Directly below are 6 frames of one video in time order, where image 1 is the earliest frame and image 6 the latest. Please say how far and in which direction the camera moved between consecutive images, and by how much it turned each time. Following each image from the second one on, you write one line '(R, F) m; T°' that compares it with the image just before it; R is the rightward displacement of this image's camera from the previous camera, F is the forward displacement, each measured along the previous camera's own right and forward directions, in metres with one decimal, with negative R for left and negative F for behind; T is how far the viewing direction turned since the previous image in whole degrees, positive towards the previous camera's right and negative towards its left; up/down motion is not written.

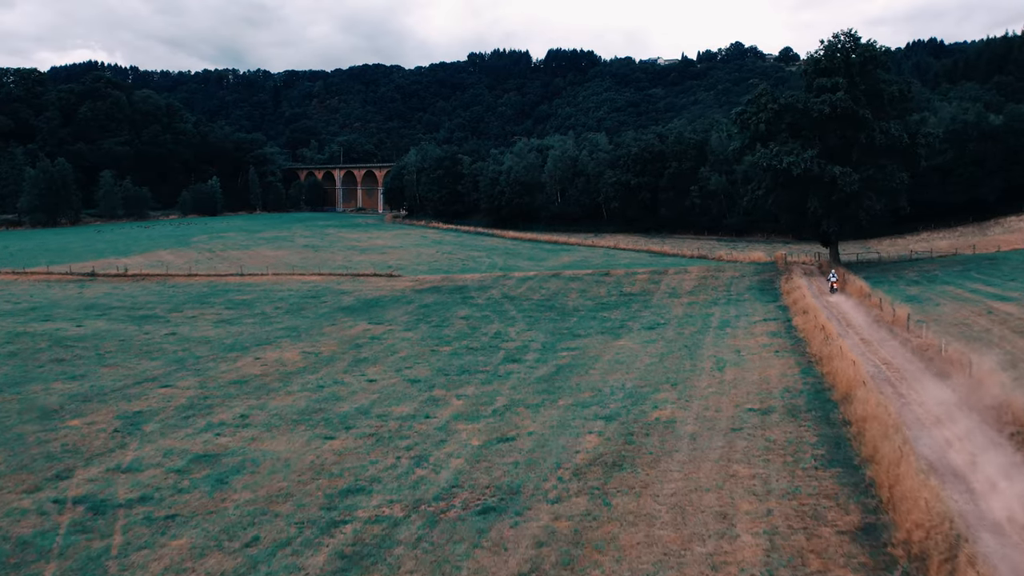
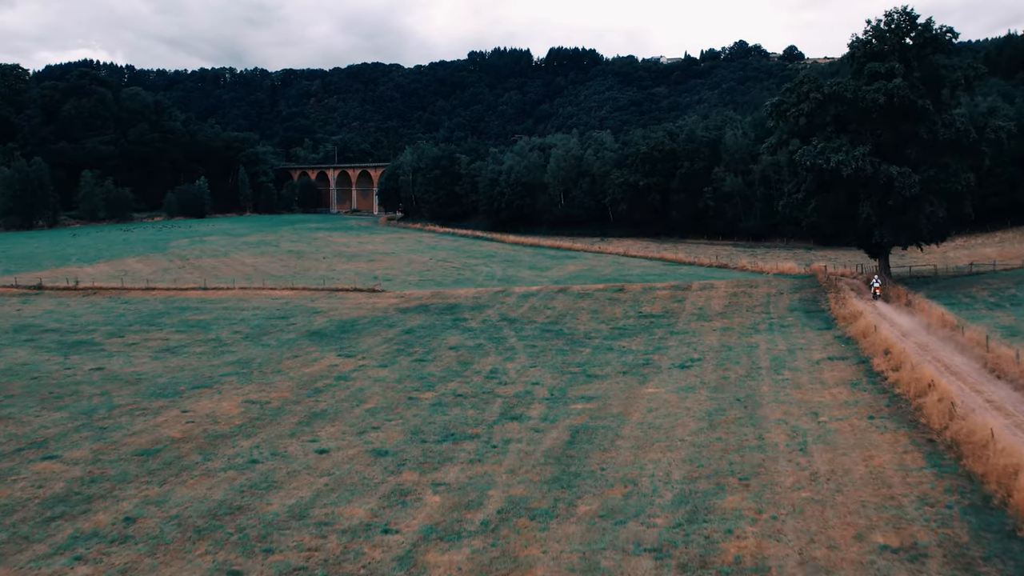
(0.0, +5.1) m; 0°
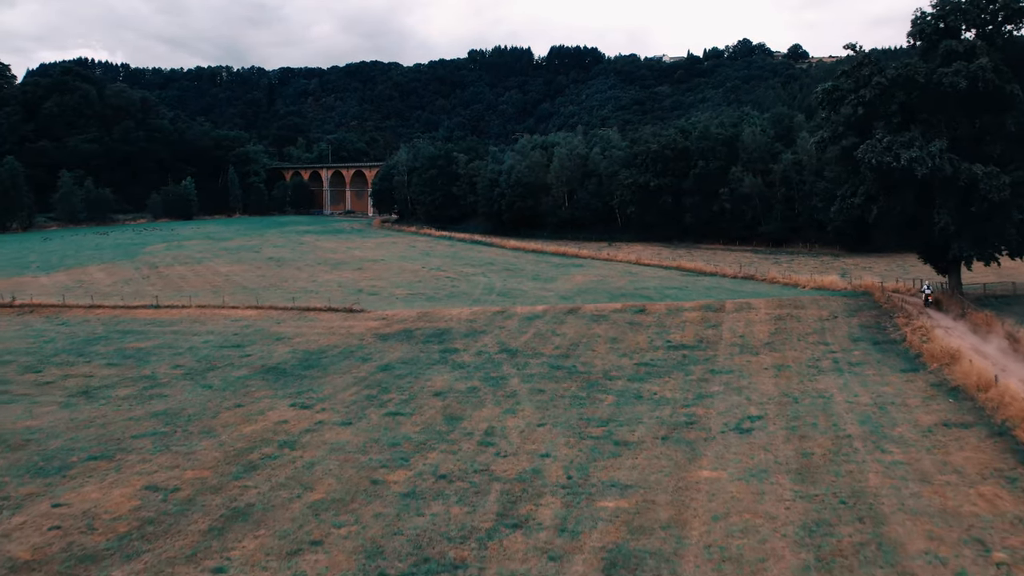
(0.0, +5.2) m; 0°
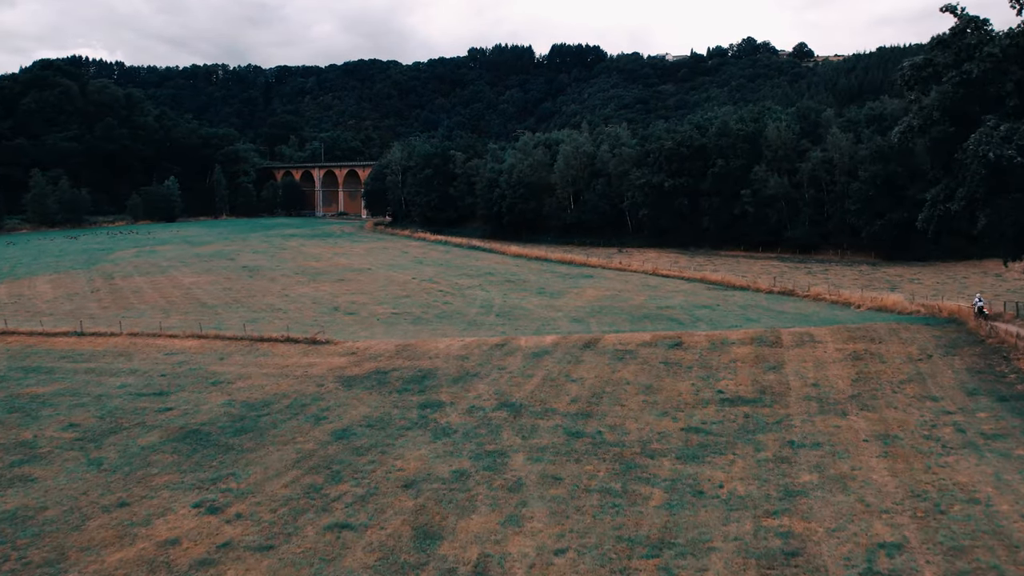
(0.0, +5.8) m; 0°
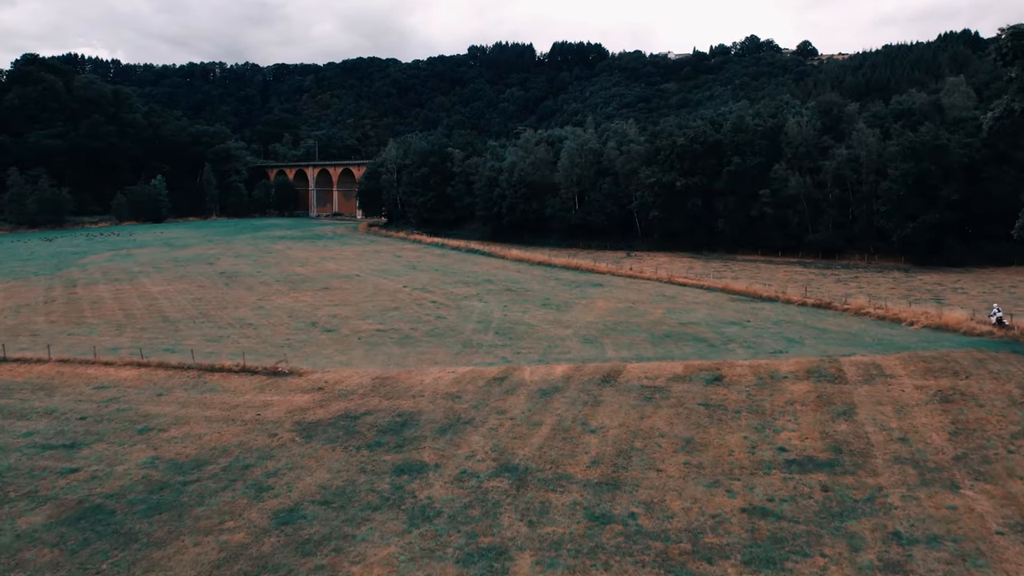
(0.0, +4.2) m; 0°
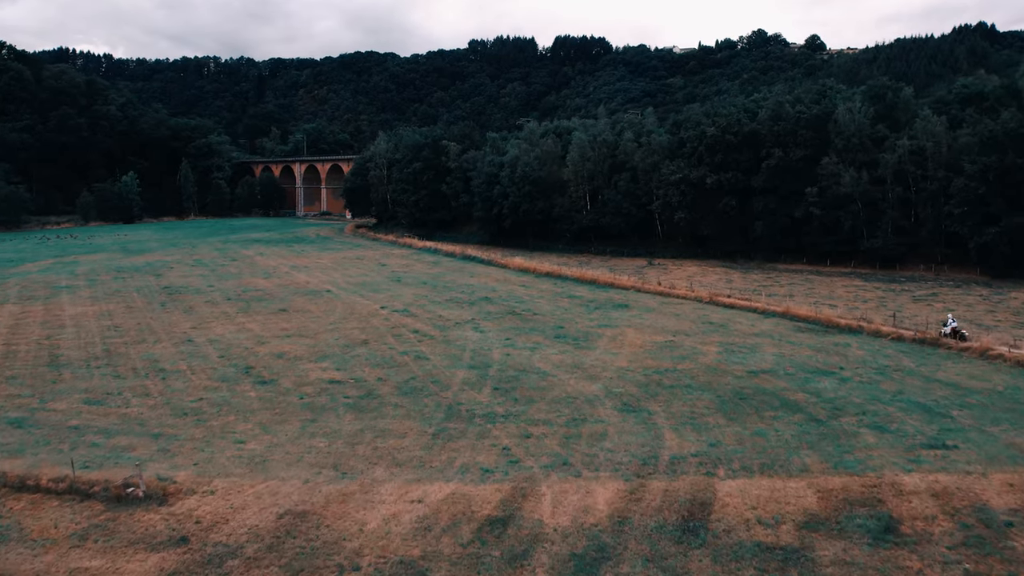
(-0.1, +8.1) m; 0°
